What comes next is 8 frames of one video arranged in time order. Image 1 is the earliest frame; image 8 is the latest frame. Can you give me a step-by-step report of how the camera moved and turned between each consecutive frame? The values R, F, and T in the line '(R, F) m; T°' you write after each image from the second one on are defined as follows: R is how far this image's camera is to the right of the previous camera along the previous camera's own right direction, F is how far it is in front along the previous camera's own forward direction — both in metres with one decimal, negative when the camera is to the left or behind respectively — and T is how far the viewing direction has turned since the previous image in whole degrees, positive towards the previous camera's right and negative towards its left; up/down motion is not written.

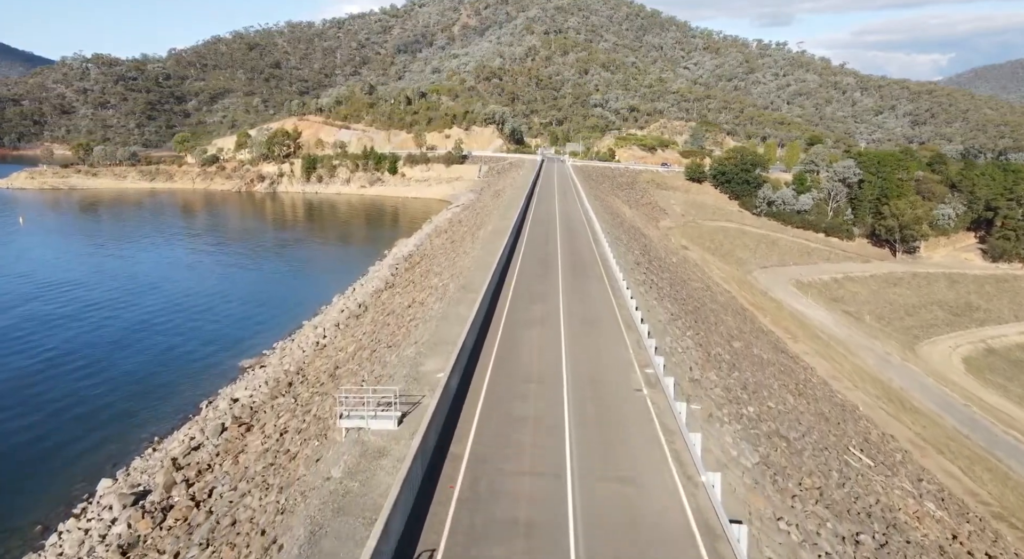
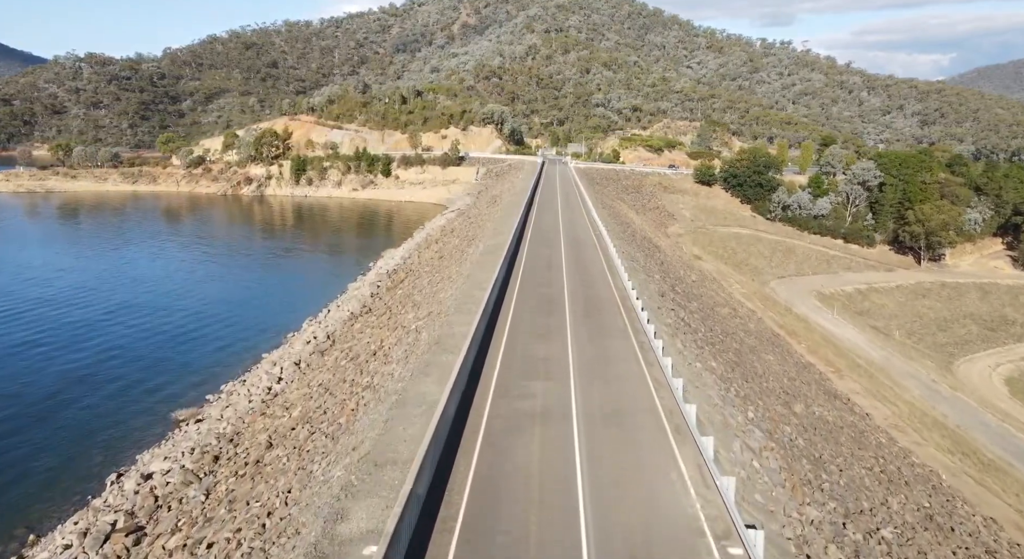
(+0.2, +3.6) m; 0°
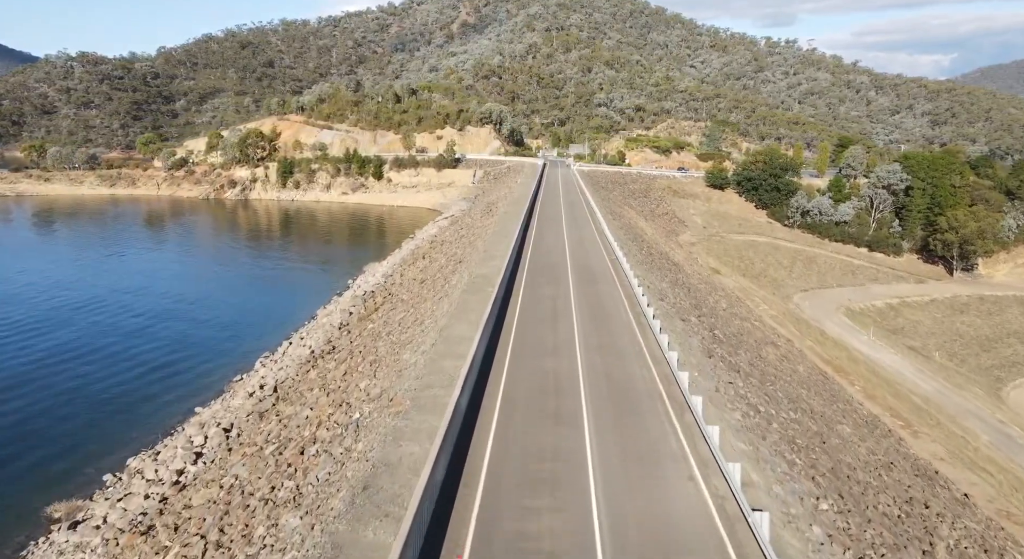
(+0.2, +4.1) m; 0°
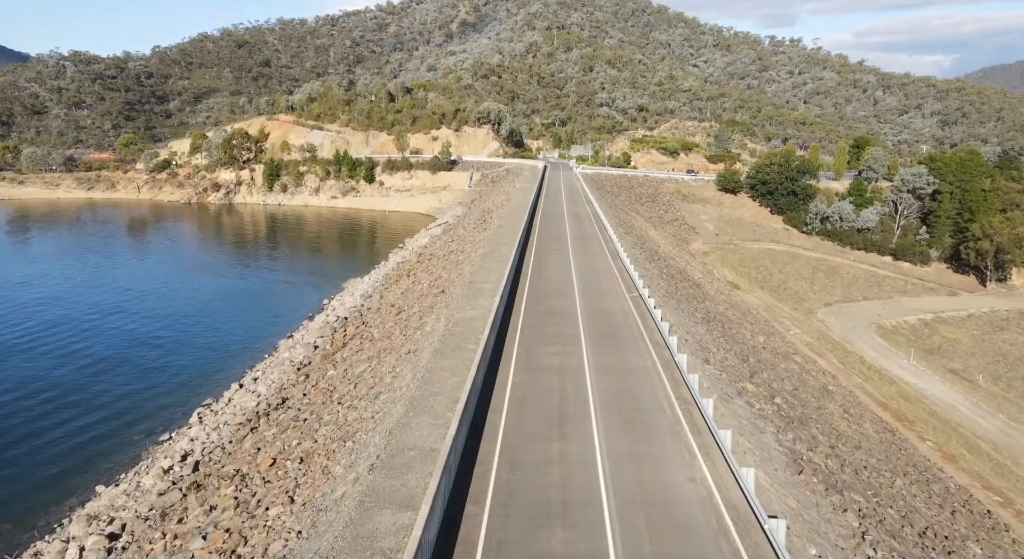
(+0.2, +3.7) m; 0°
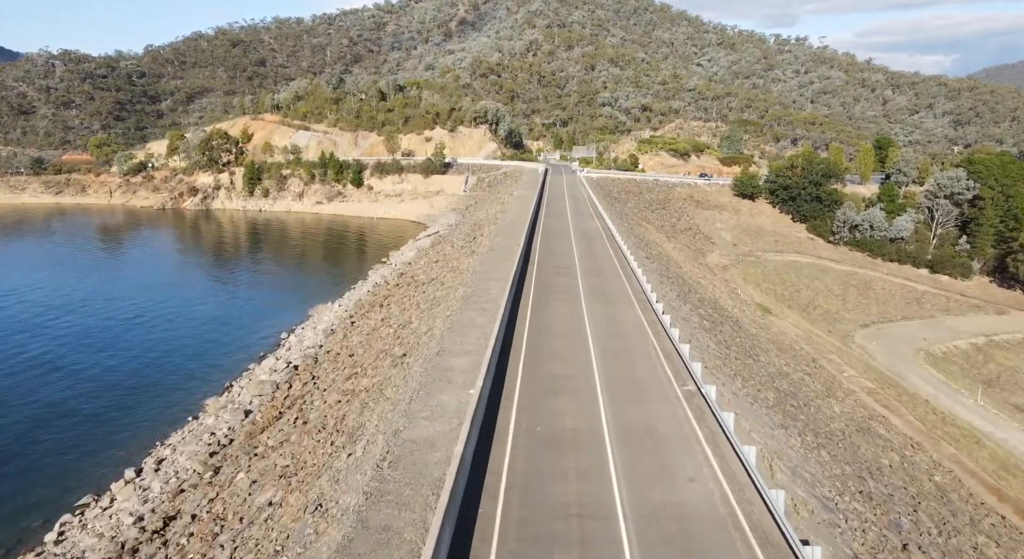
(+0.2, +4.6) m; 0°
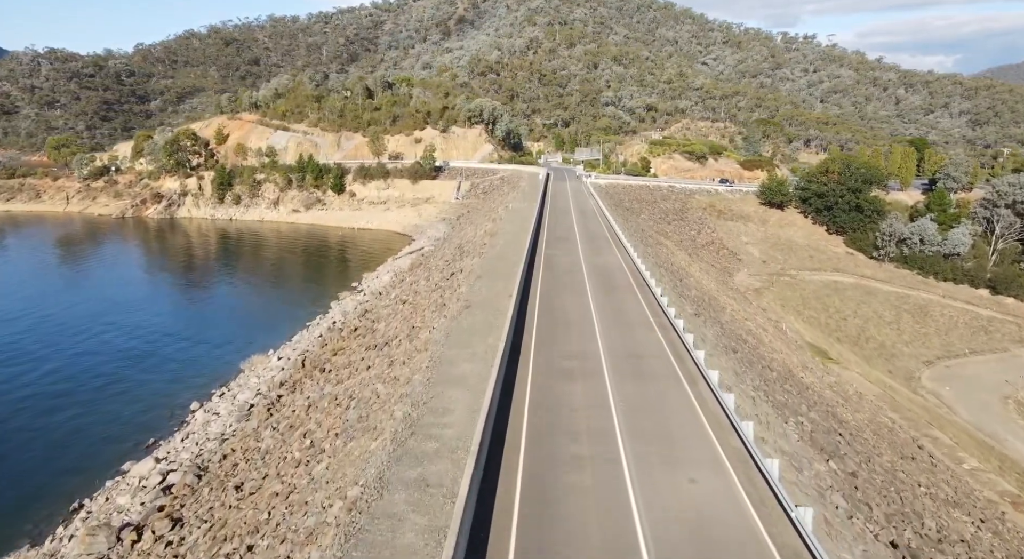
(+0.3, +6.0) m; 0°
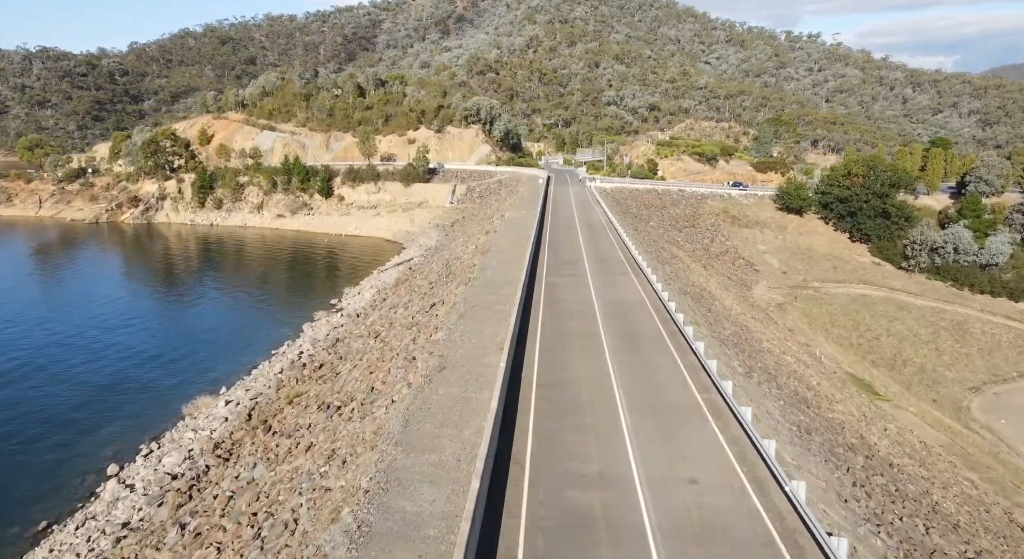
(+0.2, +3.2) m; 0°
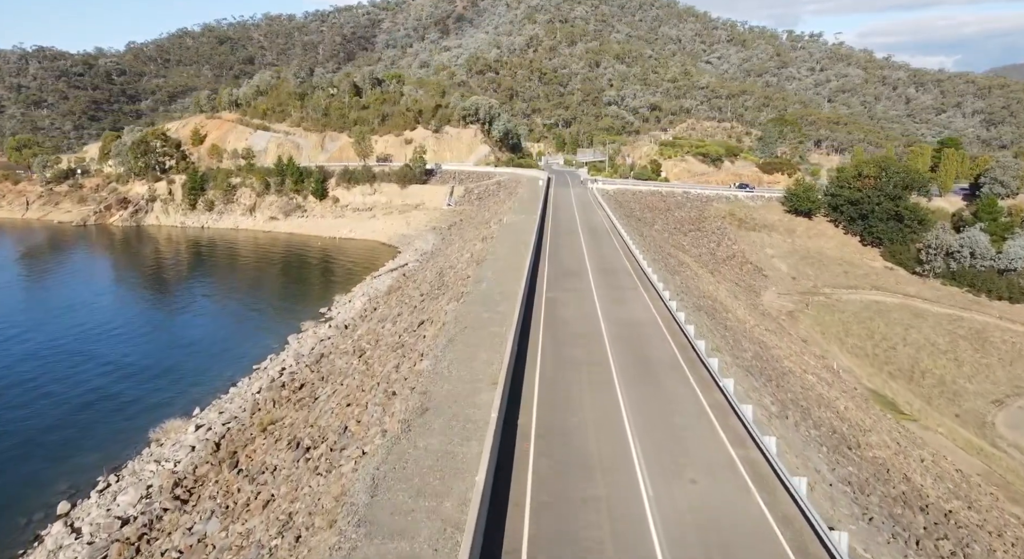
(+0.1, +1.4) m; 0°
